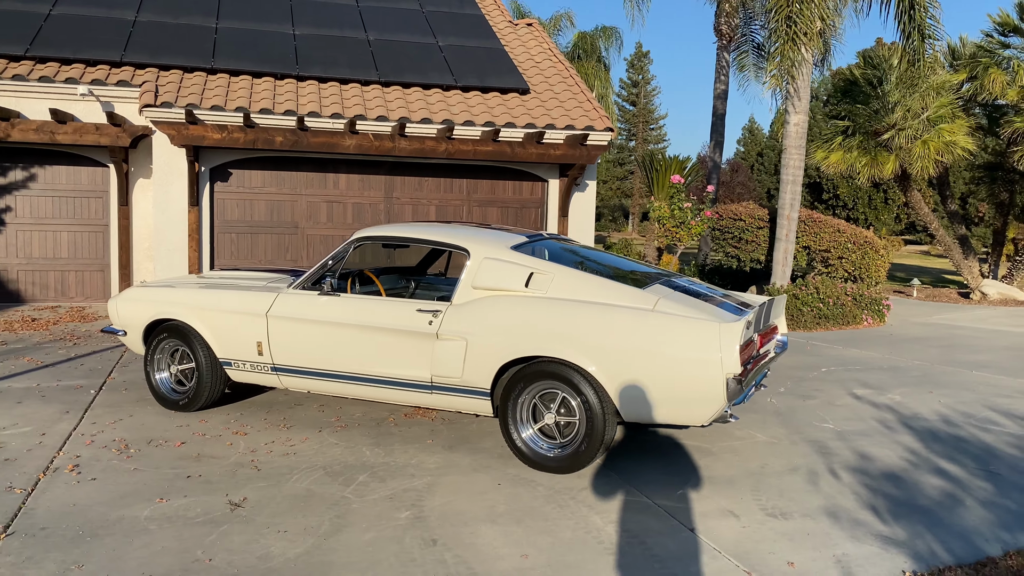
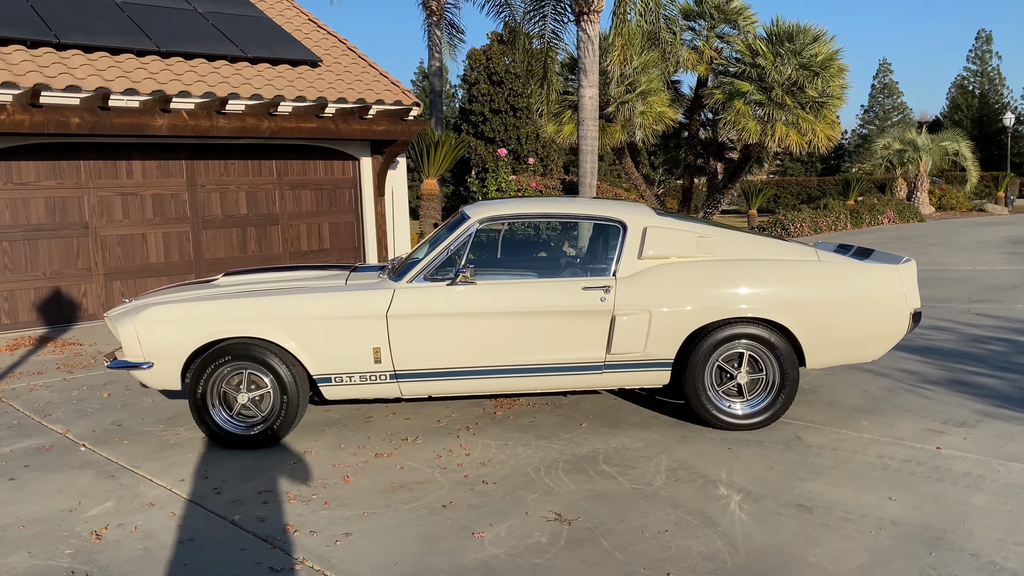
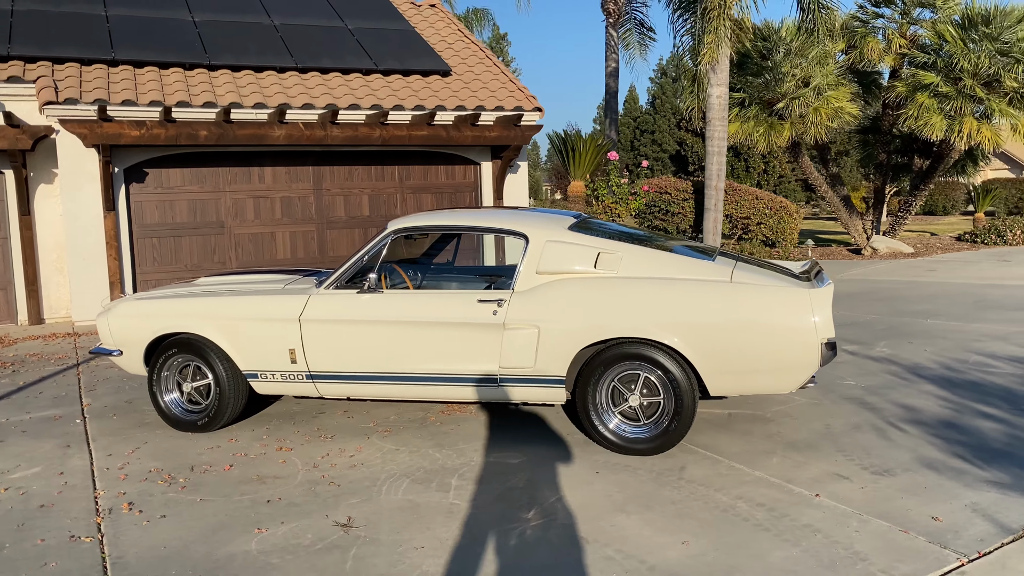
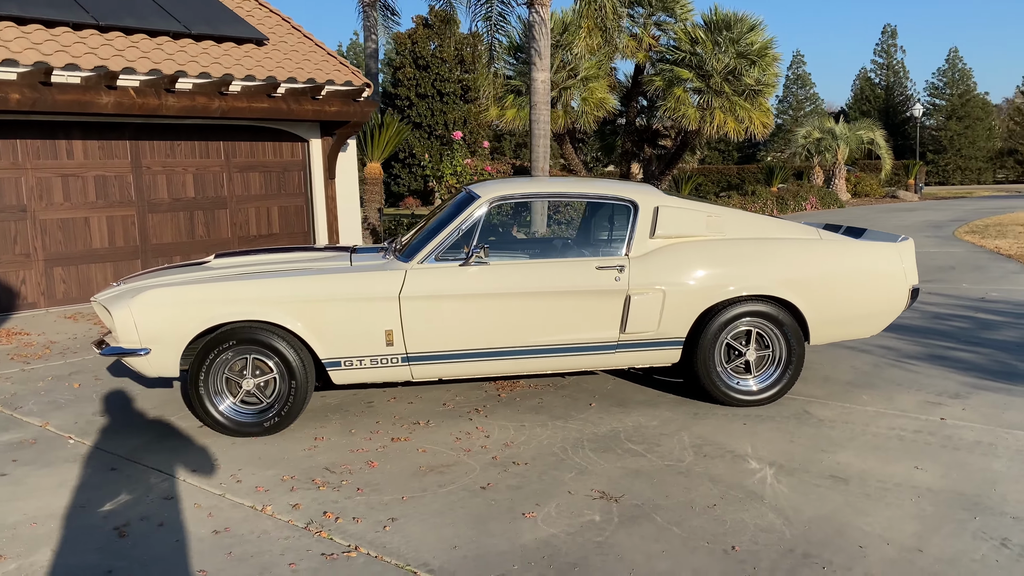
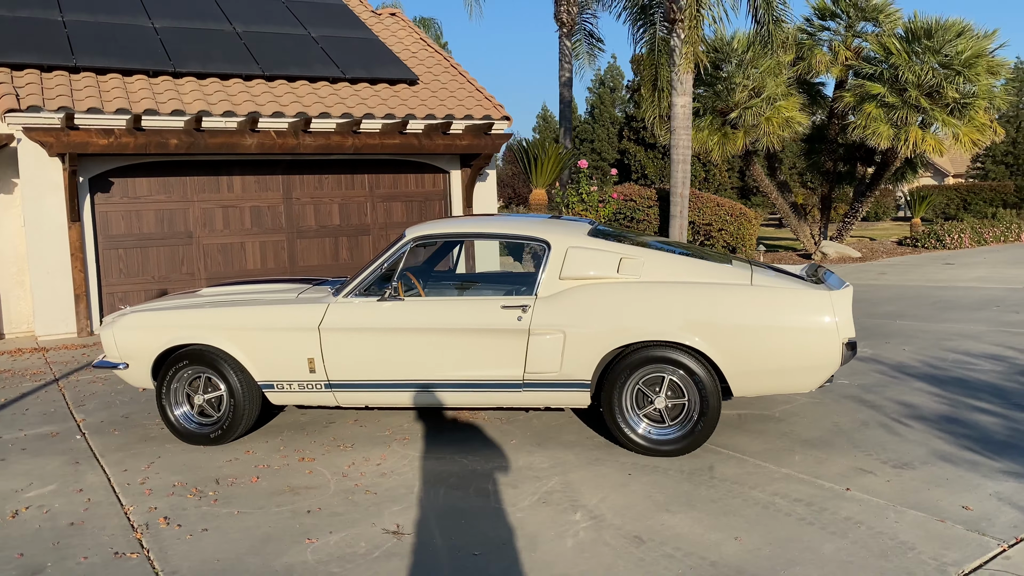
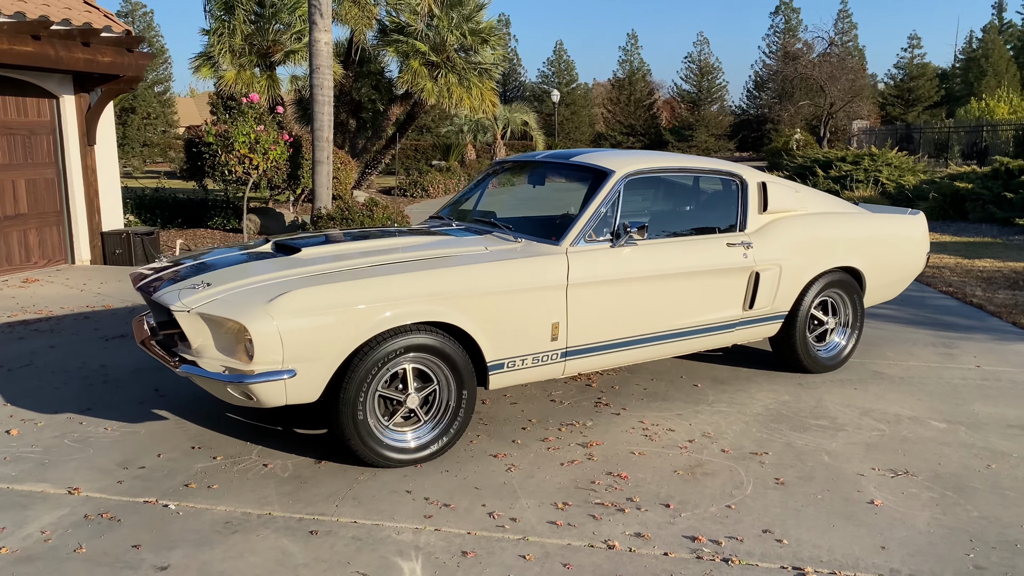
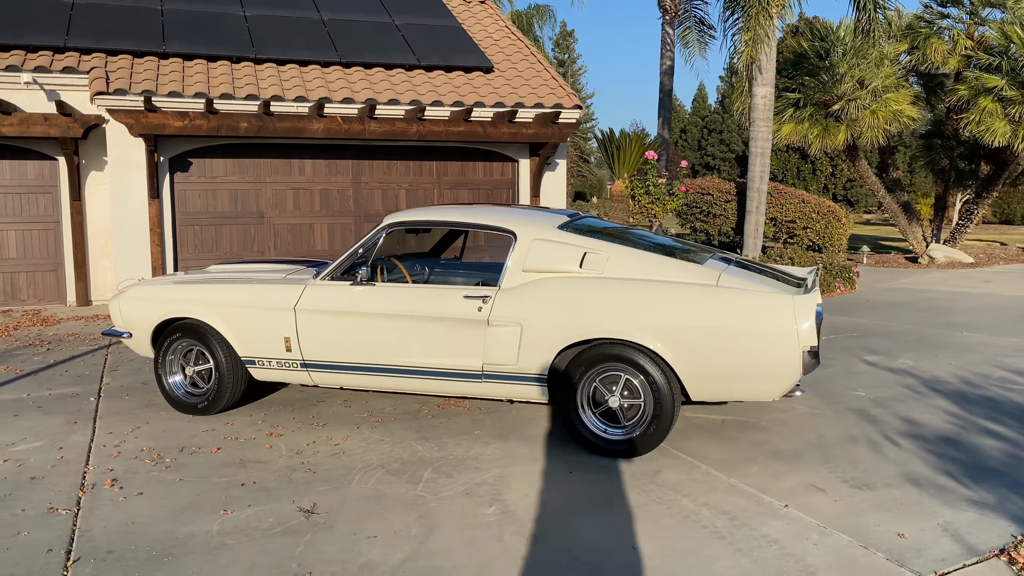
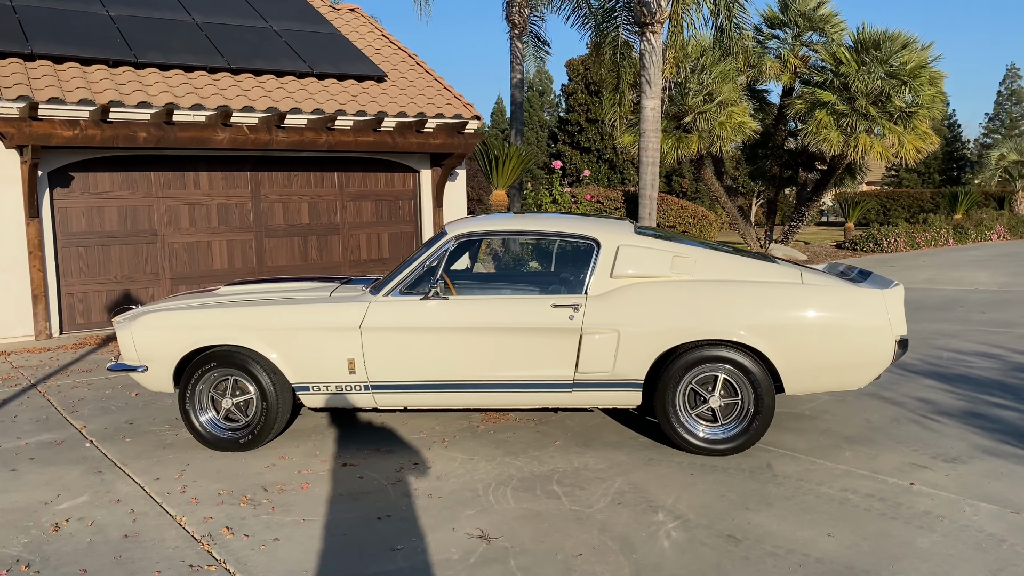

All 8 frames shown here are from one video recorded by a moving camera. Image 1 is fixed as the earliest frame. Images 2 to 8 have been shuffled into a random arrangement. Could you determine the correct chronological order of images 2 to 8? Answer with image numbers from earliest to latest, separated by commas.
7, 3, 5, 8, 2, 4, 6
